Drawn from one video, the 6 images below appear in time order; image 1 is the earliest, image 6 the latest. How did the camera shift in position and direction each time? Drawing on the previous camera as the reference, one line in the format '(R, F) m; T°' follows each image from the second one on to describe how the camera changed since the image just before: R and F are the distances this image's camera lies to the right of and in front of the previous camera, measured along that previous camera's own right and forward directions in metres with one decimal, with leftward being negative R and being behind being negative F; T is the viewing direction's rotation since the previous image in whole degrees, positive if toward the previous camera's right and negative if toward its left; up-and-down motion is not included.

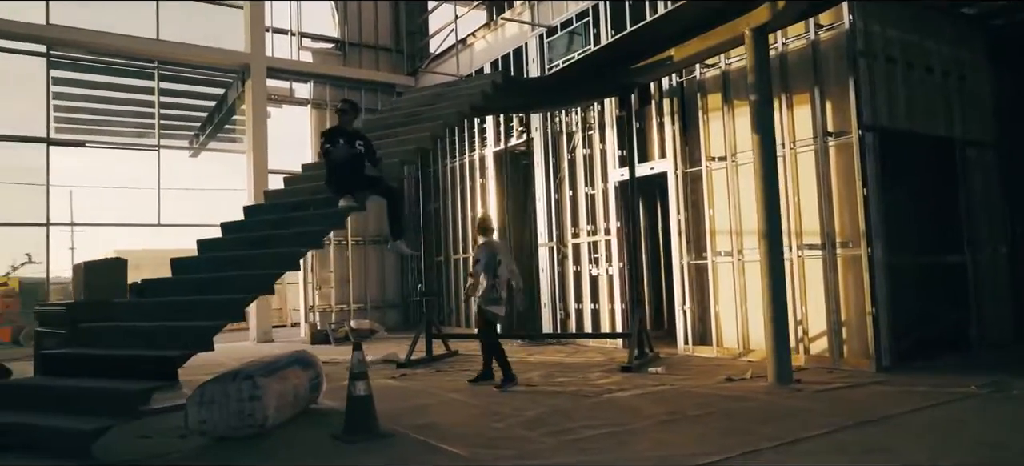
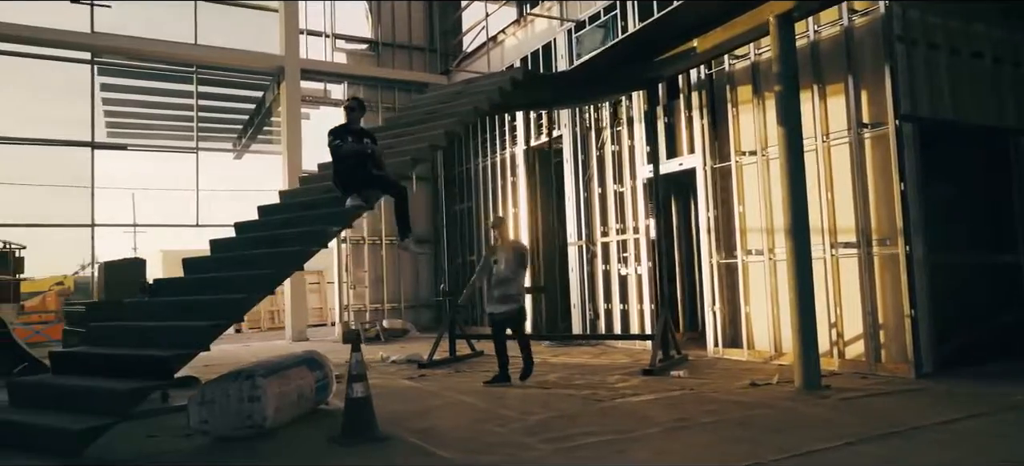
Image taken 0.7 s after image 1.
(+0.3, +0.2) m; -4°
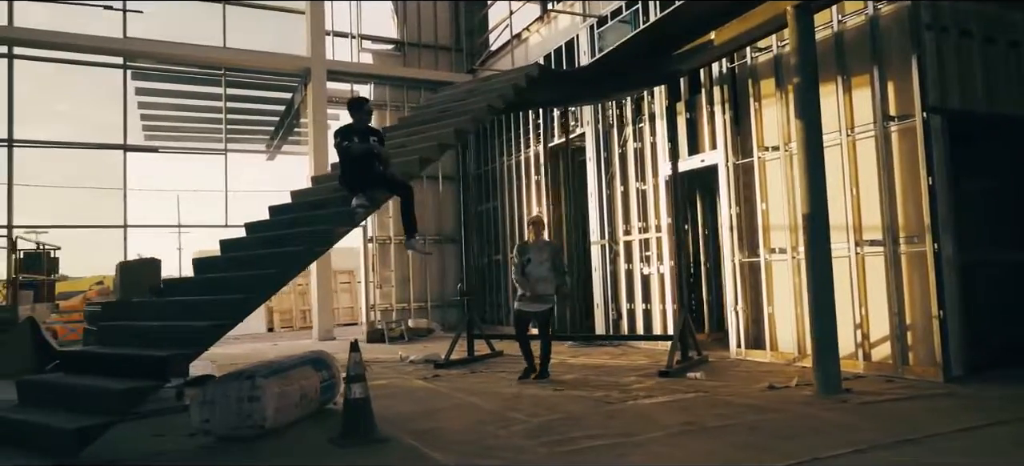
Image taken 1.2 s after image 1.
(+0.3, +0.1) m; -3°
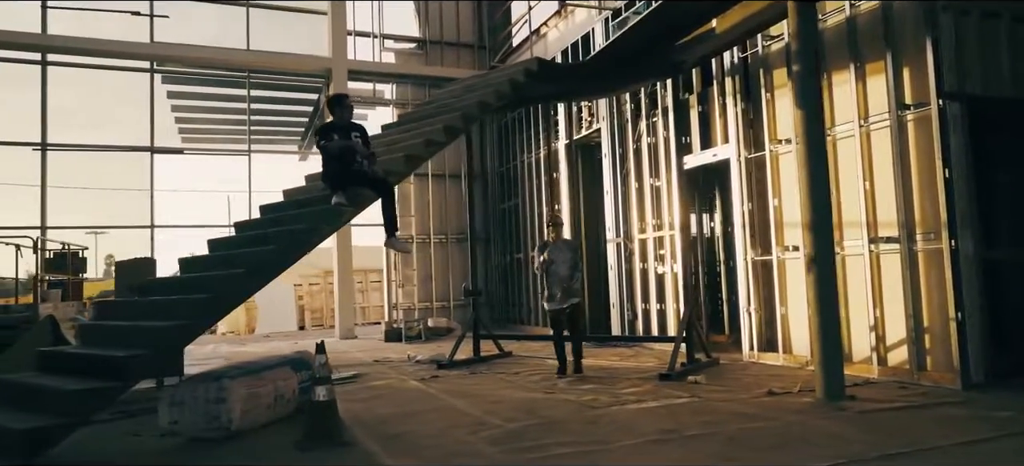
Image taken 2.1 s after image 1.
(+0.5, +0.2) m; -4°
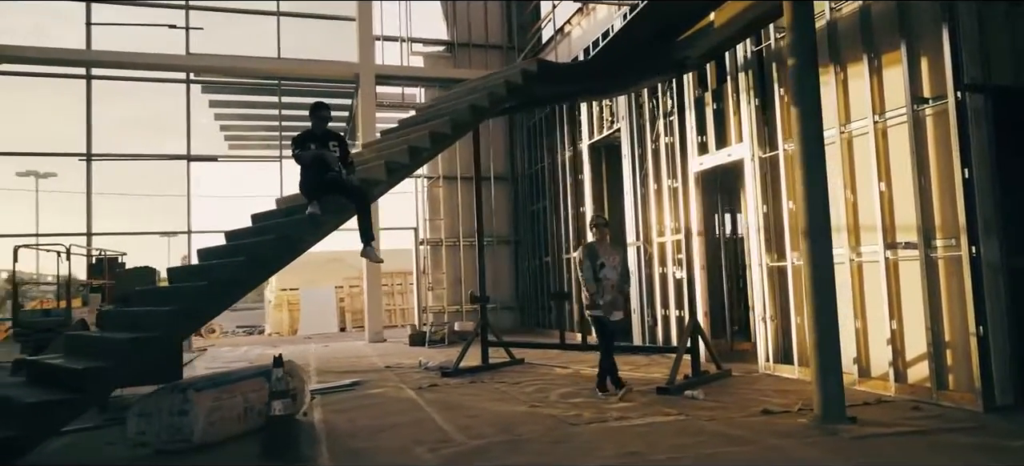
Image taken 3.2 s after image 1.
(+0.7, +0.2) m; -5°
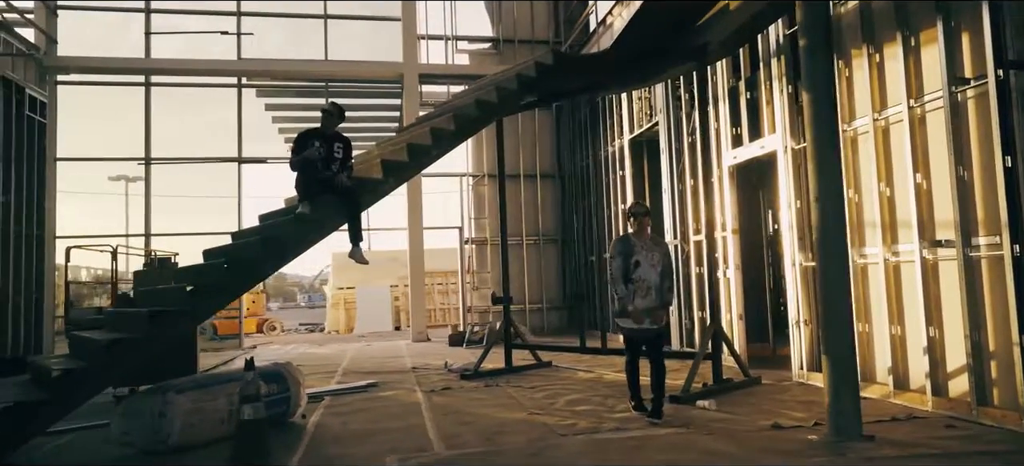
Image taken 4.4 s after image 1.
(+0.7, +0.3) m; -7°
